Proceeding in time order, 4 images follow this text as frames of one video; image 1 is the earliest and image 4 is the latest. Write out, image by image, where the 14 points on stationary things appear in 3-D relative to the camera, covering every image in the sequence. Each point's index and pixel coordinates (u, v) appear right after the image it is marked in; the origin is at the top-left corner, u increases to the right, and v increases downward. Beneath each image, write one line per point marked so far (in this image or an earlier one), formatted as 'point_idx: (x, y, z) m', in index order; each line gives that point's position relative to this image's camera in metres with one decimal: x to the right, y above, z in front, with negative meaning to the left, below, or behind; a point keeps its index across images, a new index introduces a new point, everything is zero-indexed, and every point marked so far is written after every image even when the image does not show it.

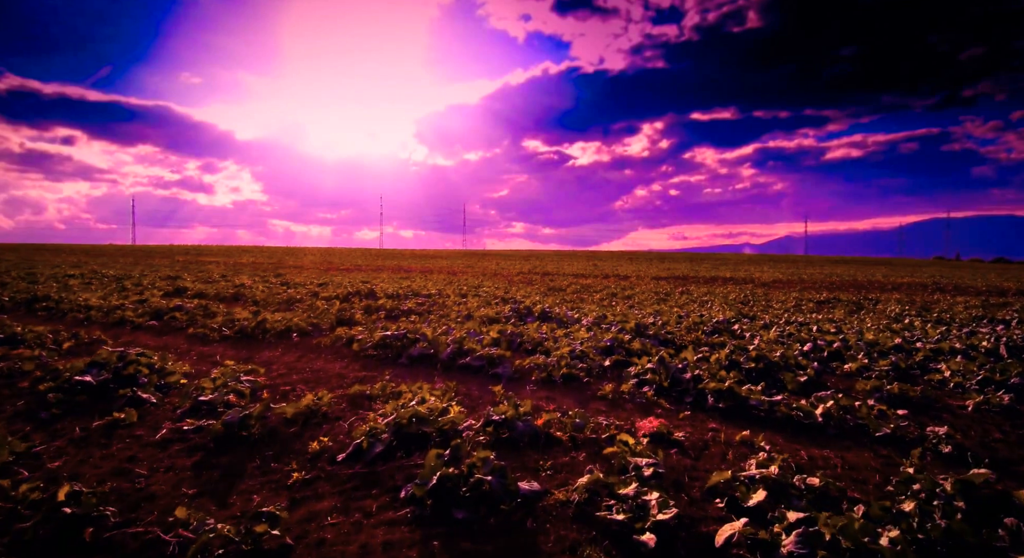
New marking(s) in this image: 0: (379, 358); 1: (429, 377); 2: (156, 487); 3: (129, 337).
0: (-3.1, -1.8, +14.8) m
1: (-1.7, -2.0, +13.1) m
2: (-4.4, -2.6, +7.8) m
3: (-11.1, -1.7, +18.3) m
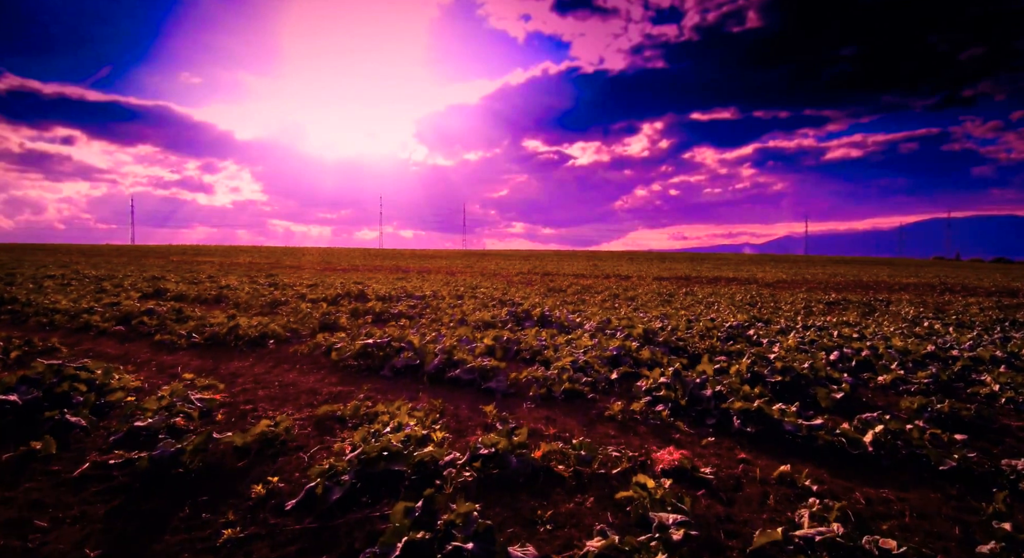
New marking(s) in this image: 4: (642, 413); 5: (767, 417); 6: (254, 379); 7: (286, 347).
0: (-3.2, -1.9, +13.2) m
1: (-1.8, -2.1, +11.6) m
2: (-4.5, -2.6, +6.2) m
3: (-11.2, -1.7, +16.7) m
4: (+2.1, -2.1, +10.2) m
5: (+3.8, -2.1, +9.3) m
6: (-5.1, -2.0, +12.6) m
7: (-5.7, -1.7, +15.8) m
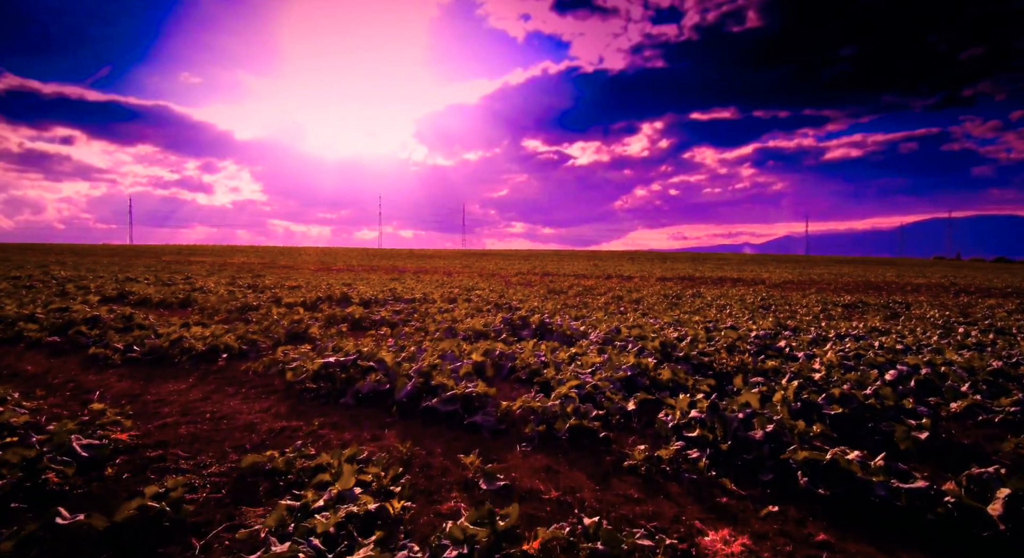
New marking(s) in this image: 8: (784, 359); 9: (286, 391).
0: (-3.3, -2.0, +10.8) m
1: (-2.0, -2.2, +9.1) m
2: (-4.6, -2.7, +3.8) m
3: (-11.3, -1.8, +14.3) m
4: (+2.0, -2.2, +7.7) m
5: (+3.6, -2.1, +6.8) m
6: (-5.3, -2.1, +10.1) m
7: (-5.8, -1.8, +13.3) m
8: (+6.0, -1.8, +14.0) m
9: (-4.0, -2.0, +11.1) m
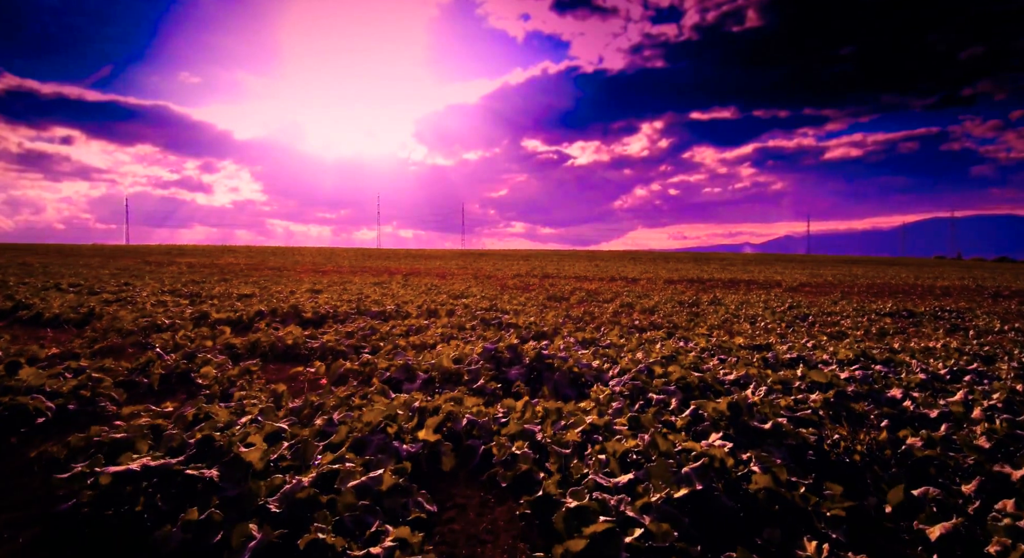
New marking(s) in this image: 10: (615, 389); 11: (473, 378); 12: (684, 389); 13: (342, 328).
0: (-3.6, -2.3, +5.5) m
1: (-2.3, -2.5, +3.8) m
2: (-4.9, -3.0, -1.5) m
3: (-11.6, -2.1, +9.0) m
4: (+1.6, -2.5, +2.4) m
5: (+3.3, -2.5, +1.6) m
6: (-5.6, -2.4, +4.8) m
7: (-6.1, -2.1, +8.0) m
8: (+5.7, -2.1, +8.7) m
9: (-4.3, -2.3, +5.8) m
10: (+1.8, -1.8, +10.5) m
11: (-0.7, -1.8, +11.6) m
12: (+2.9, -1.8, +10.6) m
13: (-4.9, -1.4, +18.2) m
